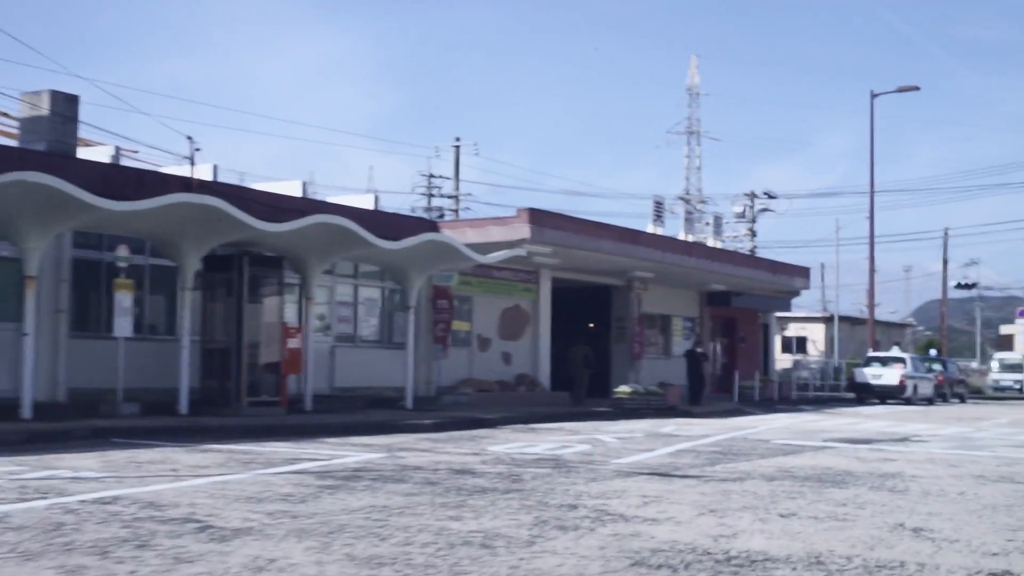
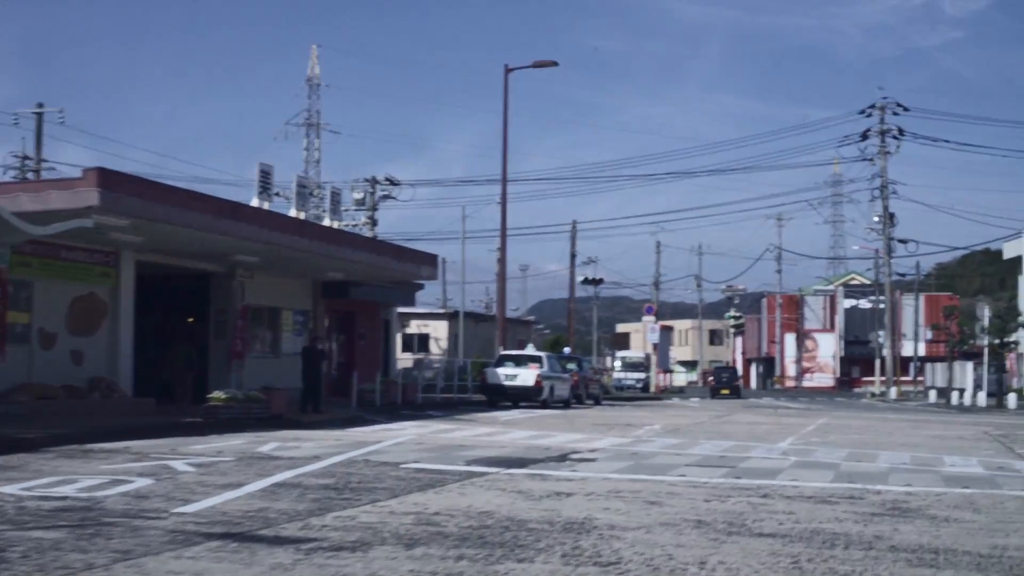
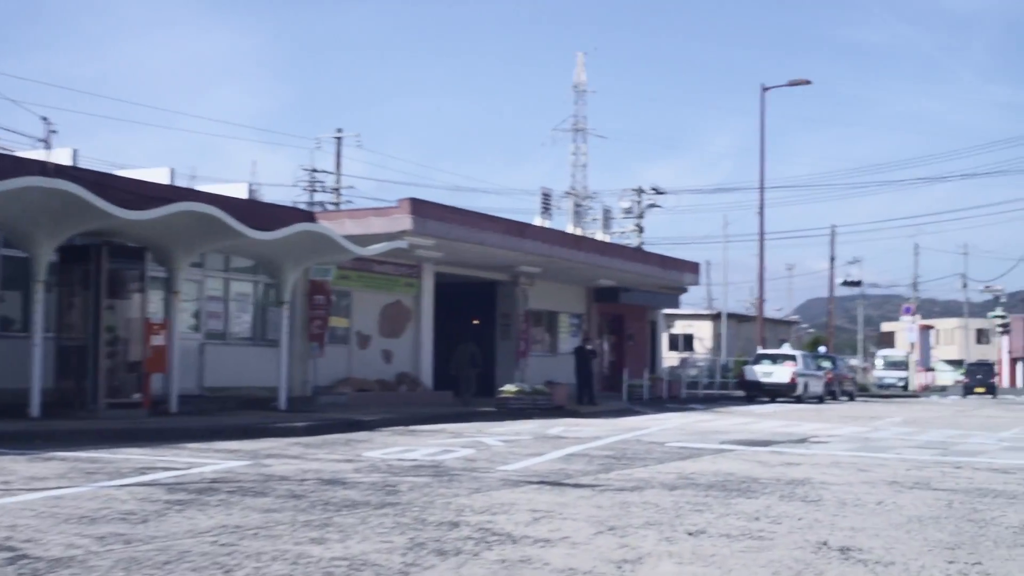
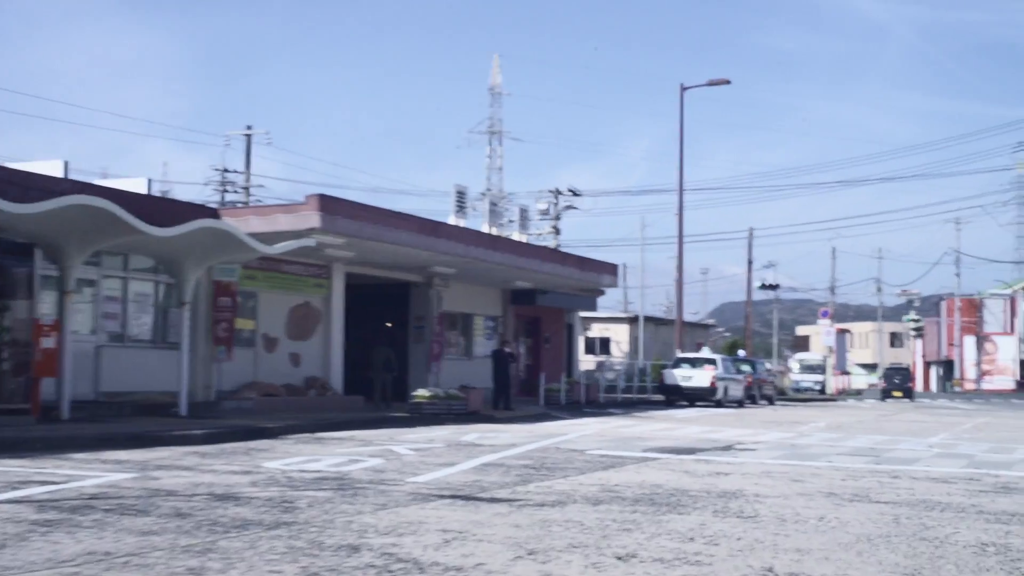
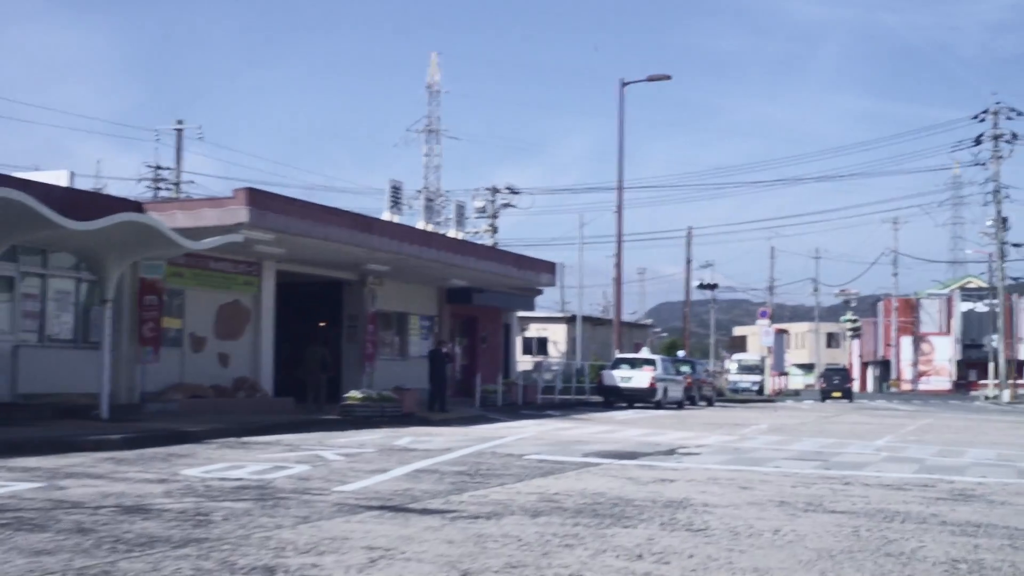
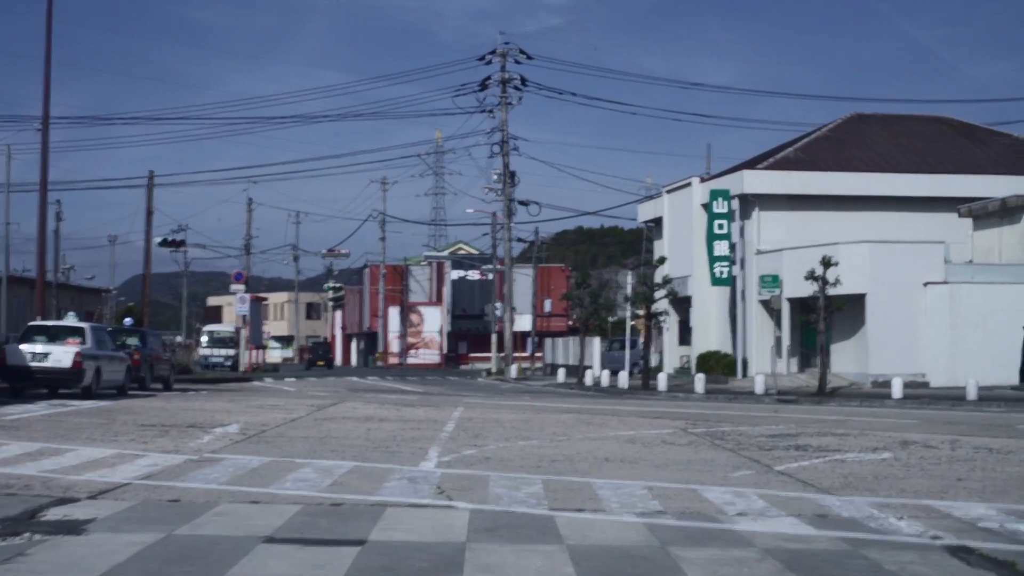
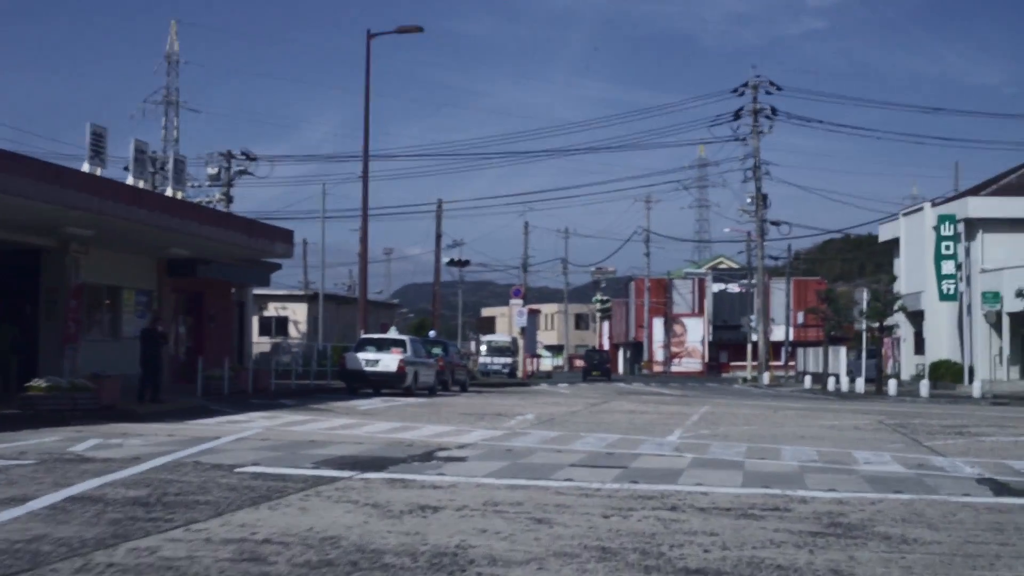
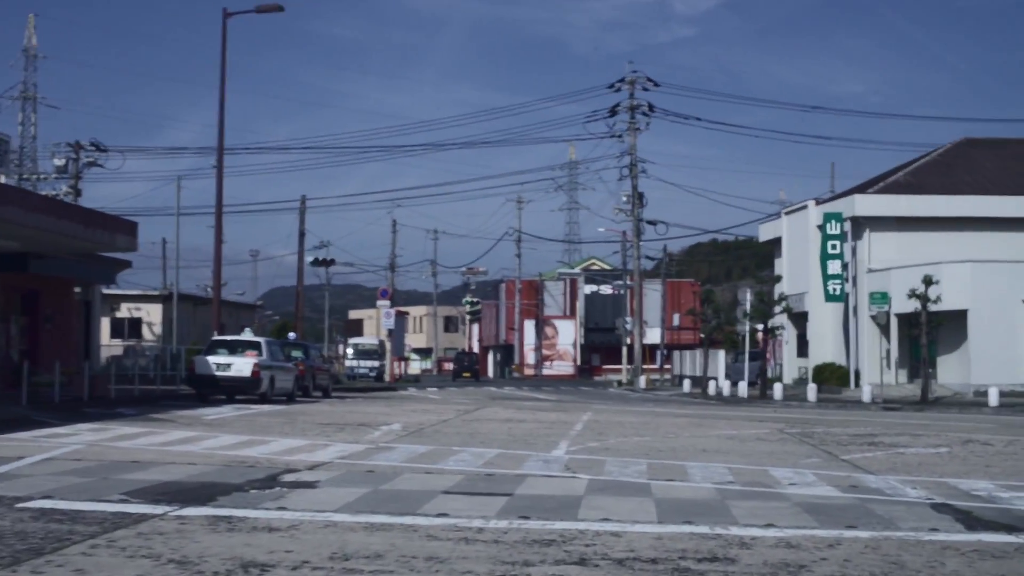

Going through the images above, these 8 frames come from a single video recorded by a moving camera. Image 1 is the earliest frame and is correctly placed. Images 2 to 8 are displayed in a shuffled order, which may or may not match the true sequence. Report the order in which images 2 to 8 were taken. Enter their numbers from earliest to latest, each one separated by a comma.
3, 4, 5, 2, 7, 8, 6
